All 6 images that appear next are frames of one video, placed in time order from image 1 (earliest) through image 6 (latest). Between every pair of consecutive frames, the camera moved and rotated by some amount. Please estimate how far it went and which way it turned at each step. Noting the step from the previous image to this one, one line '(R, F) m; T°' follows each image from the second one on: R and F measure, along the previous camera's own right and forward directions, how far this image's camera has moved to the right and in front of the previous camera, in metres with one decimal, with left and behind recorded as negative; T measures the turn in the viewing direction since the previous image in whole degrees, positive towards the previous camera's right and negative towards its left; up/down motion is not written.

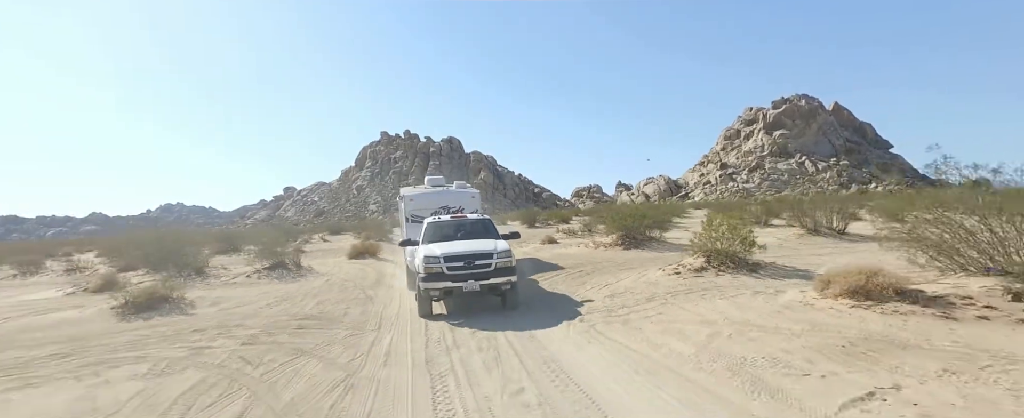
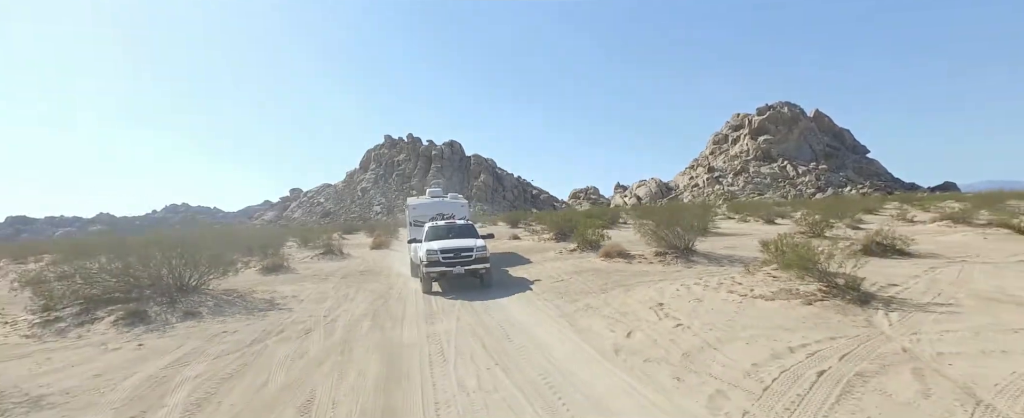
(+1.8, -8.2) m; 0°
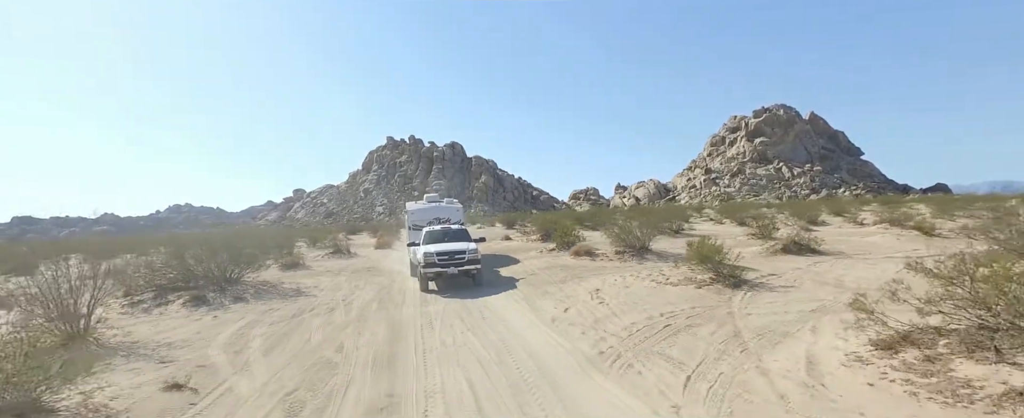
(+0.7, -2.5) m; 0°
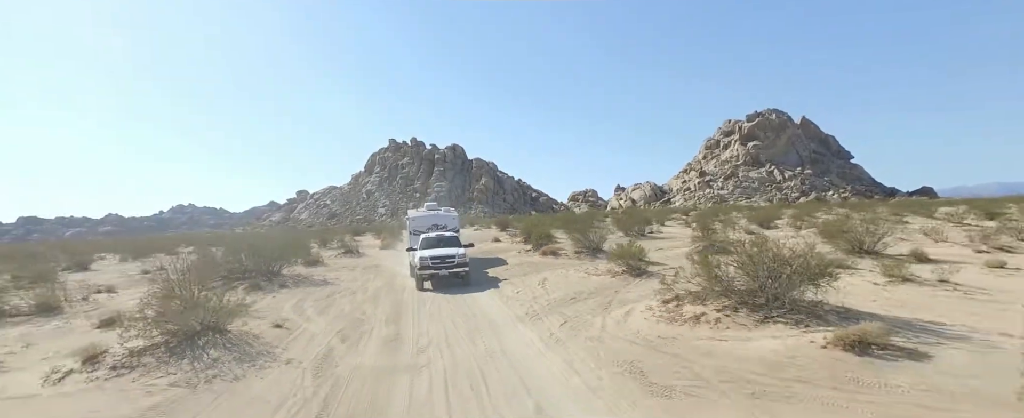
(+0.9, -3.9) m; 0°
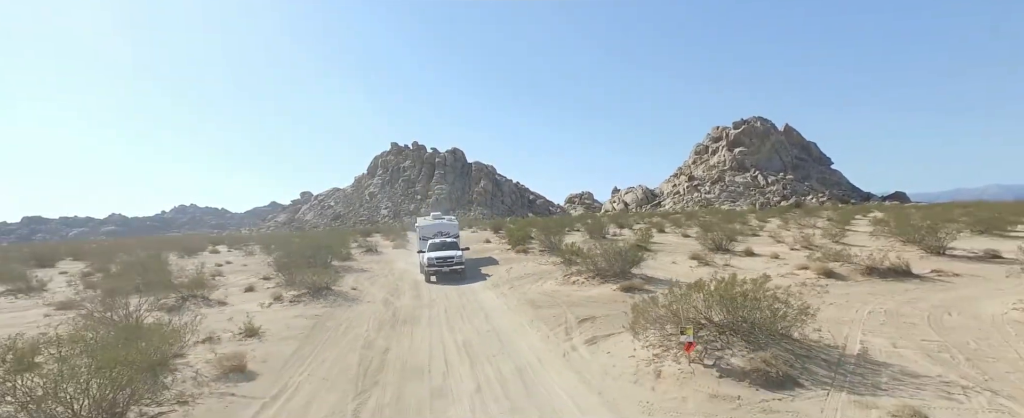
(+1.0, -7.0) m; 0°
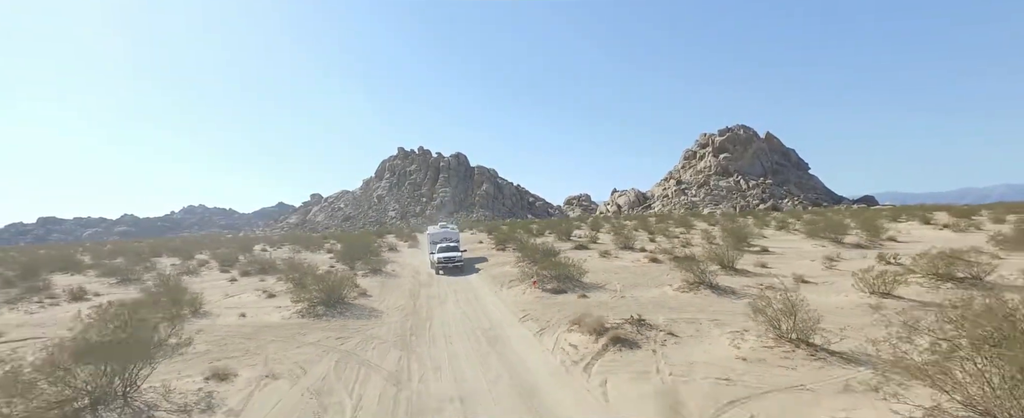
(+1.6, -10.4) m; 0°
